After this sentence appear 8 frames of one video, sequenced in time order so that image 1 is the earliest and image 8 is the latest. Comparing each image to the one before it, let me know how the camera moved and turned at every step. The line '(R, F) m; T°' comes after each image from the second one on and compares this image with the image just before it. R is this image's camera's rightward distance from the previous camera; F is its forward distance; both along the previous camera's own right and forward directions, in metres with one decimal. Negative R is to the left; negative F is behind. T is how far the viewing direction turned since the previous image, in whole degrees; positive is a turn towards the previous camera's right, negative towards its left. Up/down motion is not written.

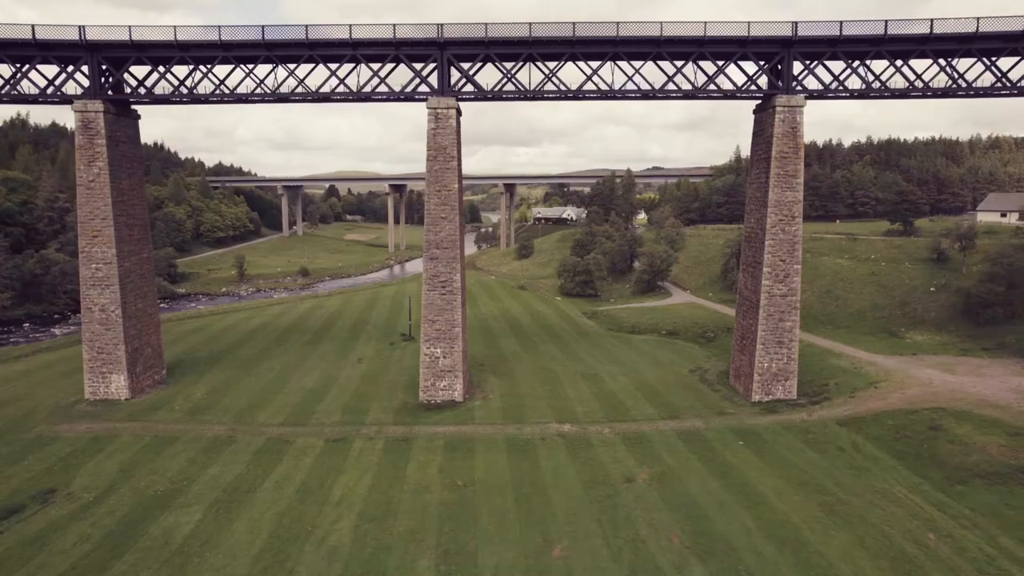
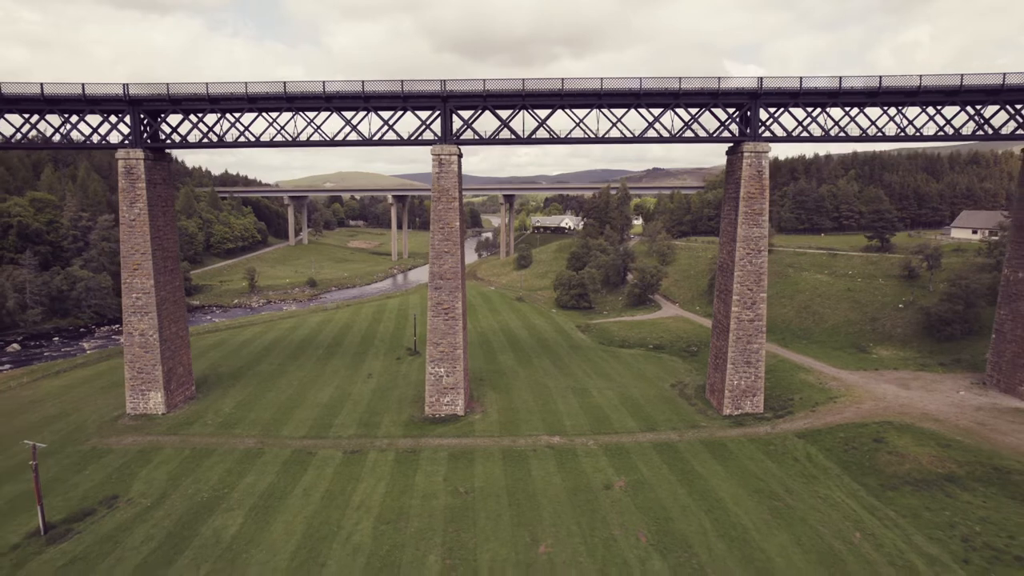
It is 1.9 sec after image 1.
(+0.2, -2.4) m; 0°
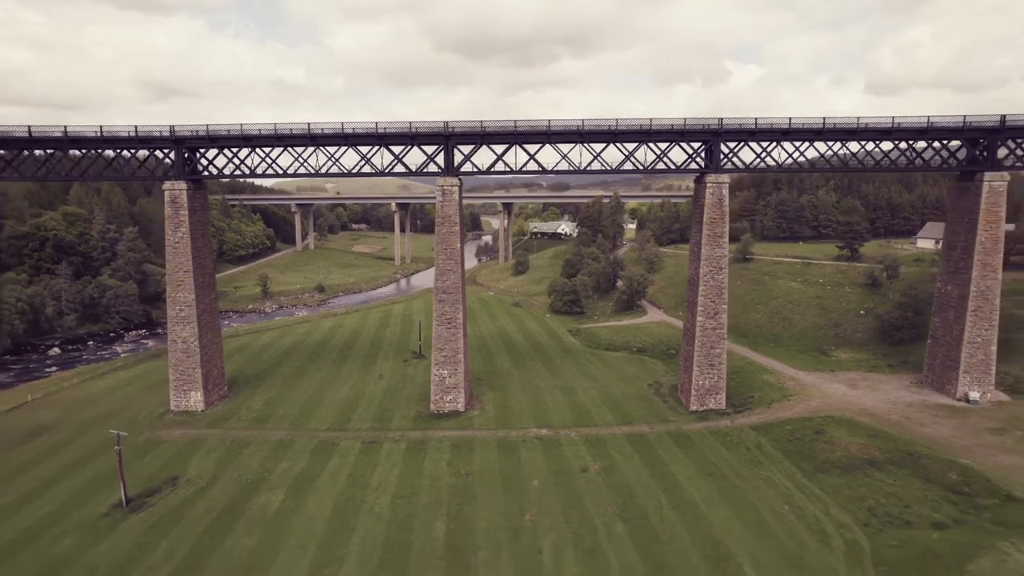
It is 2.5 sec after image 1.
(+0.3, -3.4) m; 0°
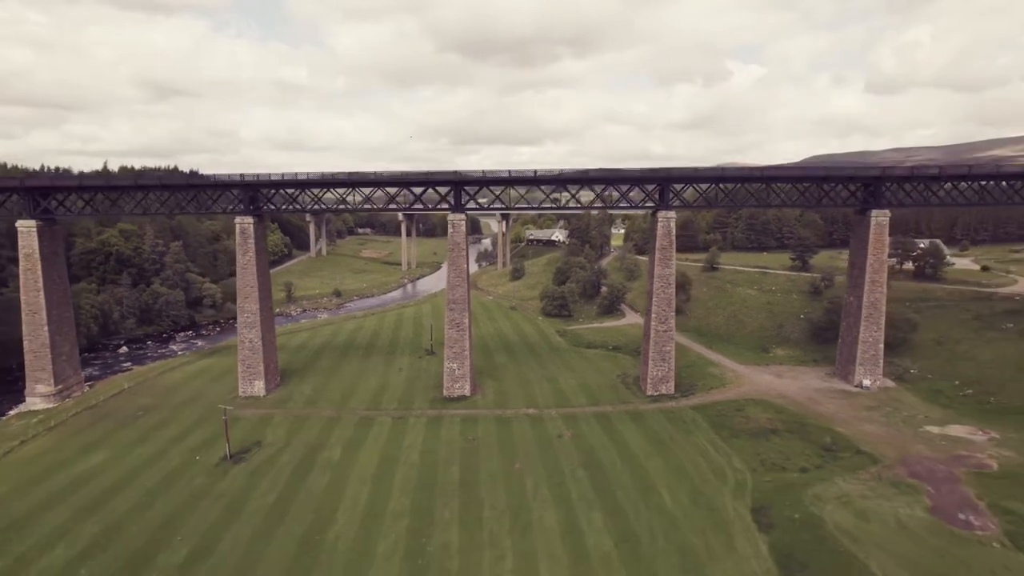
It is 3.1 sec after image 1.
(+0.3, -7.2) m; 0°
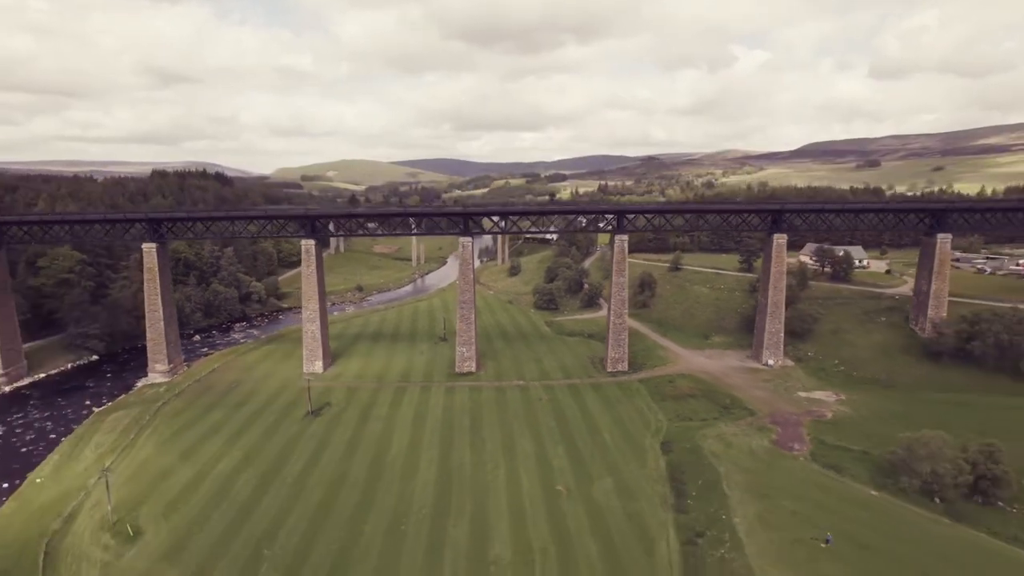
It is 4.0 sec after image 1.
(+0.5, -11.3) m; 0°
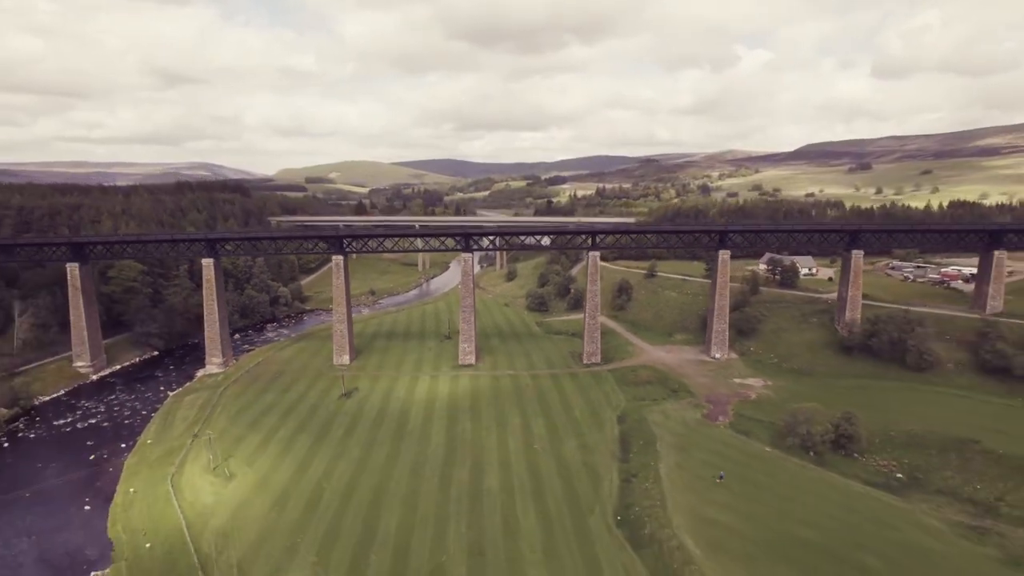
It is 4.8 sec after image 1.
(+0.7, -9.6) m; 0°
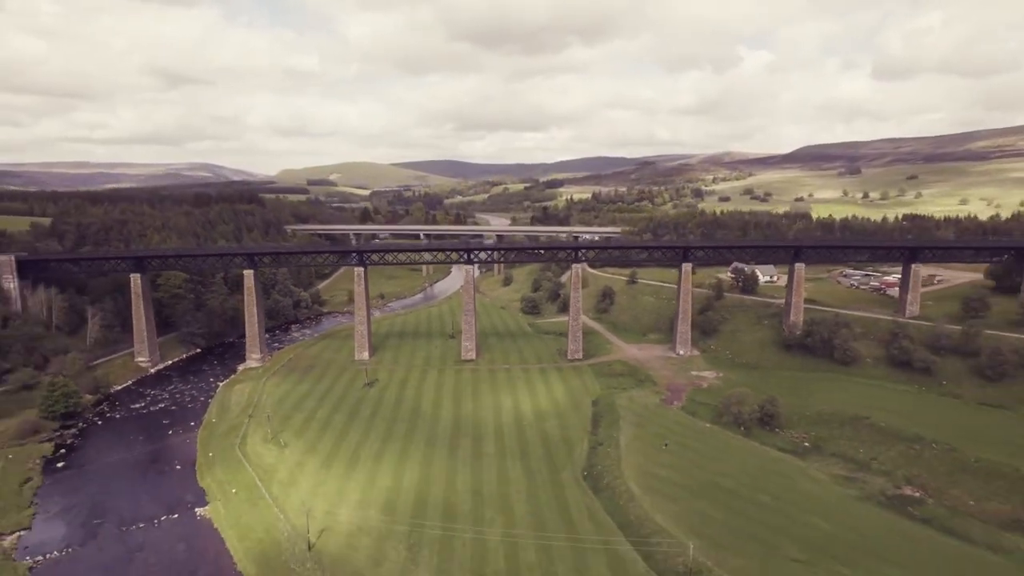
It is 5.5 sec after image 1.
(+0.5, -9.4) m; 0°
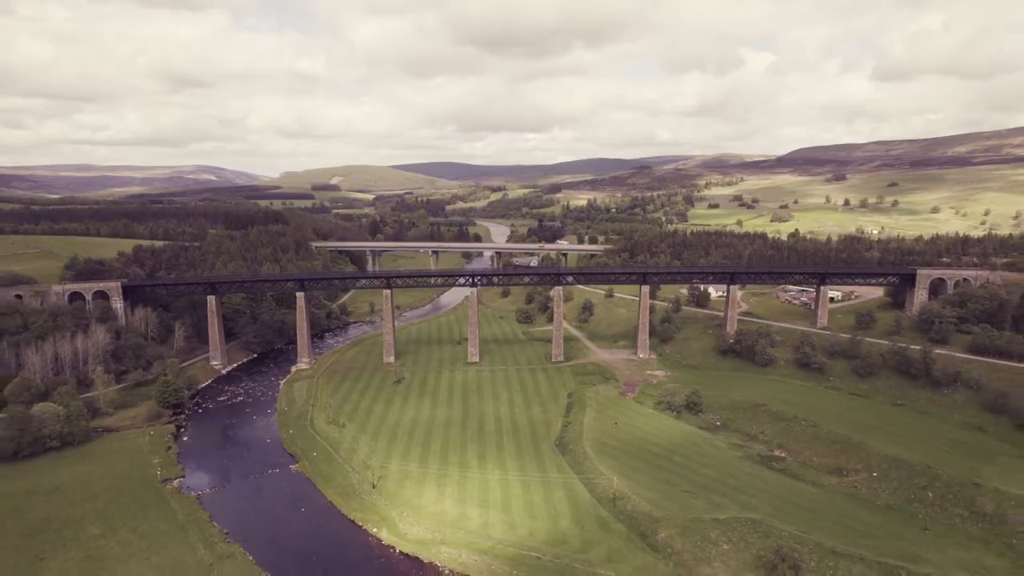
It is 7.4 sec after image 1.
(+0.7, -16.4) m; 0°
